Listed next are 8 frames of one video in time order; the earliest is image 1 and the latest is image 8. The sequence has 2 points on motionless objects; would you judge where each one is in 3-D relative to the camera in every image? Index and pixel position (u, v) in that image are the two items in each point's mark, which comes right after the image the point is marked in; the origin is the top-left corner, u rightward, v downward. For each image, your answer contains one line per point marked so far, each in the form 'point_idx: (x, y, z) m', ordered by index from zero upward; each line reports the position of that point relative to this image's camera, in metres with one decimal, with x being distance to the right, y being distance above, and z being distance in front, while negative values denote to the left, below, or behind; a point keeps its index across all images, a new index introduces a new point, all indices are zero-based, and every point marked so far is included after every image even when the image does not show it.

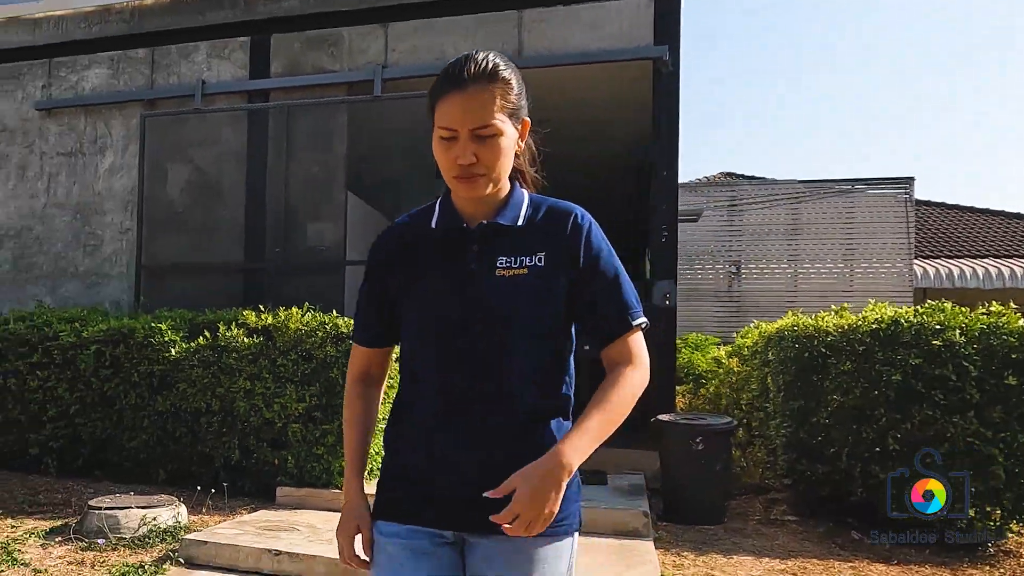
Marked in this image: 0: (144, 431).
0: (-2.6, -1.1, +6.5) m
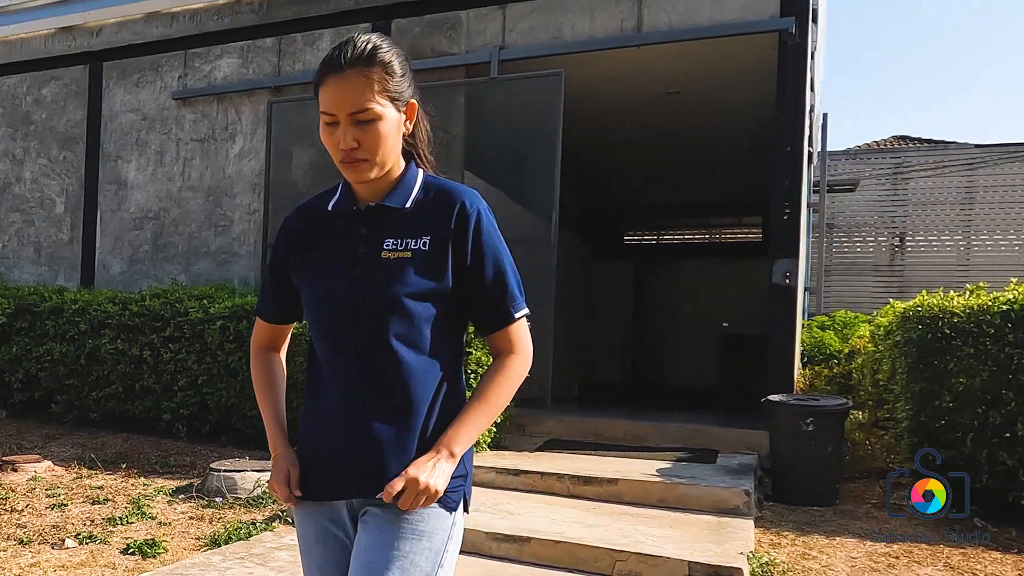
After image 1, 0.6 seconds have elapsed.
0: (-1.8, -0.9, +6.9) m
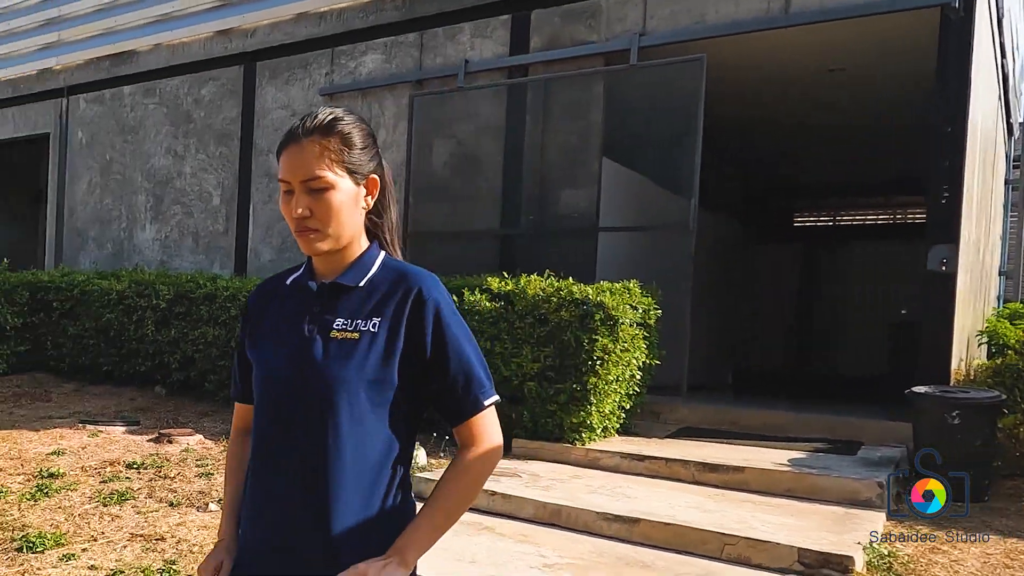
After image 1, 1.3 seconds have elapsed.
0: (-0.8, -0.8, +7.0) m
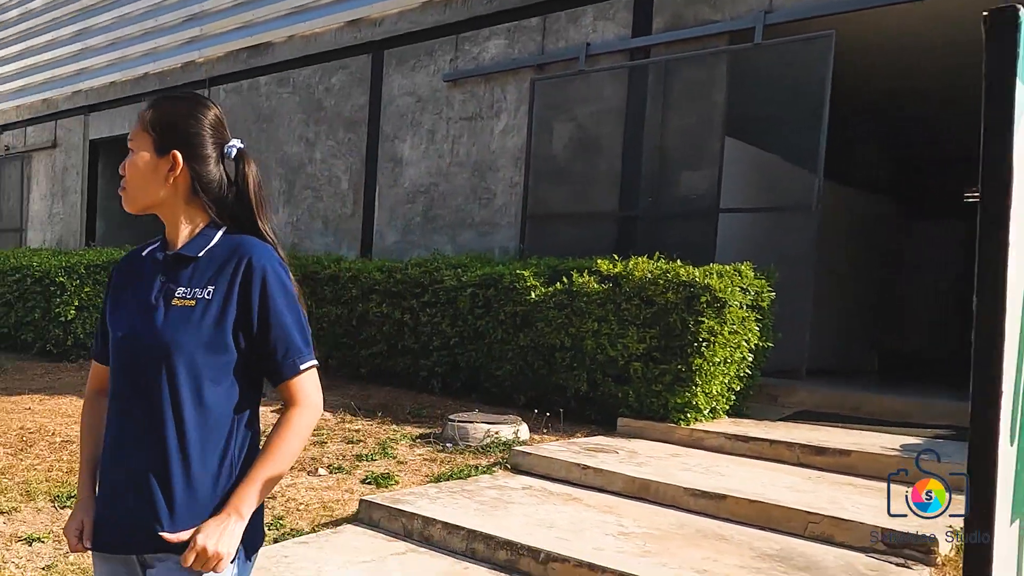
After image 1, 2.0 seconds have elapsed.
0: (0.0, -0.6, +7.2) m
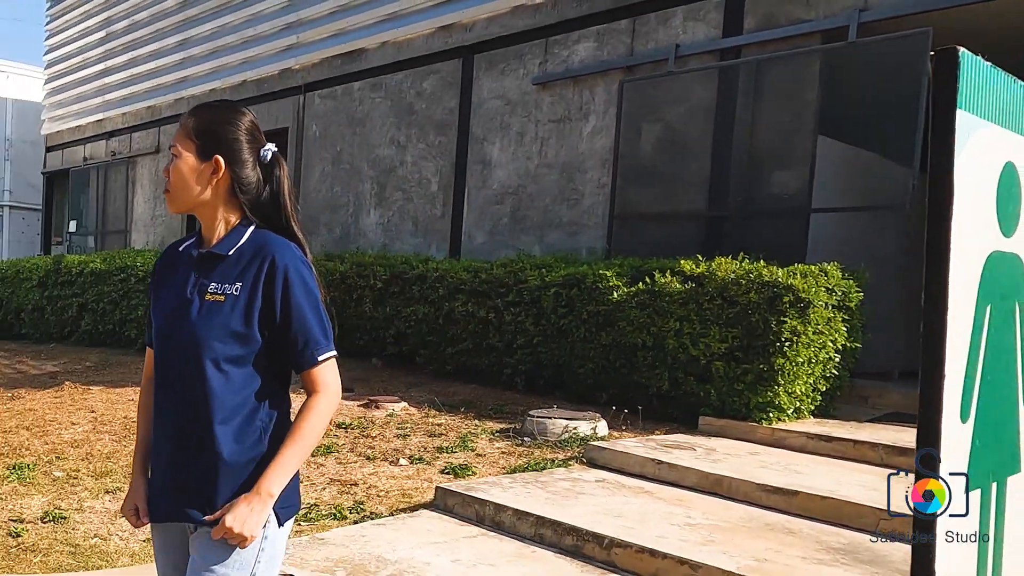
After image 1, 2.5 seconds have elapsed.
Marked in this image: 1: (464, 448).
0: (+0.7, -0.6, +7.2) m
1: (-0.3, -1.1, +6.2) m
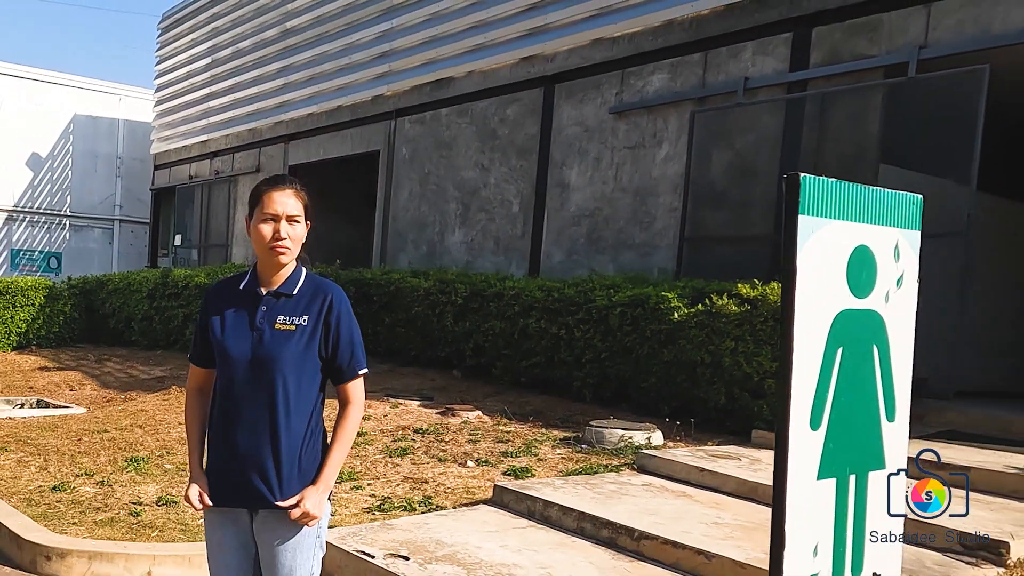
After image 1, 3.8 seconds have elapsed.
0: (+1.2, -0.7, +7.7) m
1: (+0.1, -1.3, +6.7) m
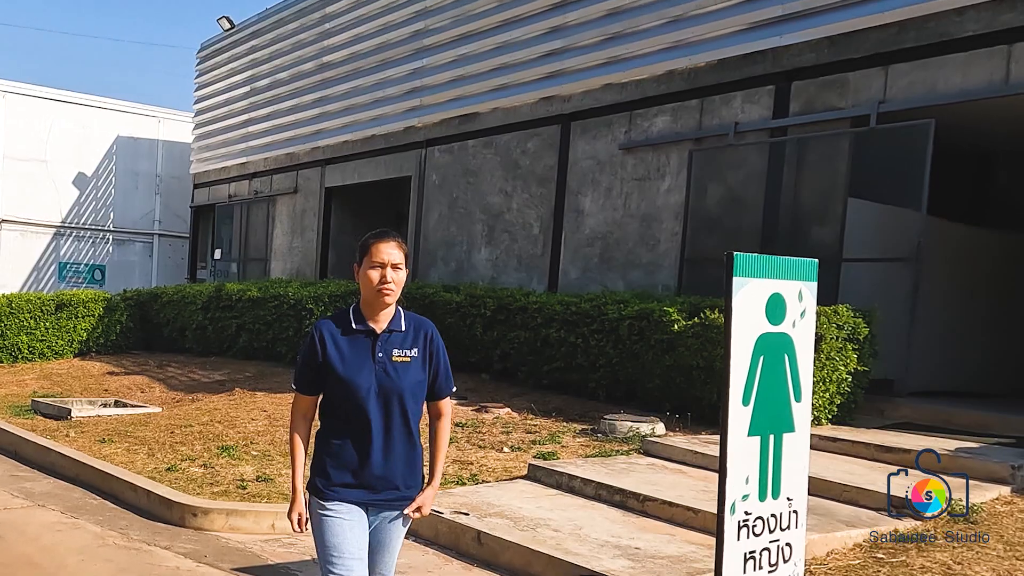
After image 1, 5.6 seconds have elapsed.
0: (+1.5, -0.9, +8.9) m
1: (+0.3, -1.4, +8.0) m
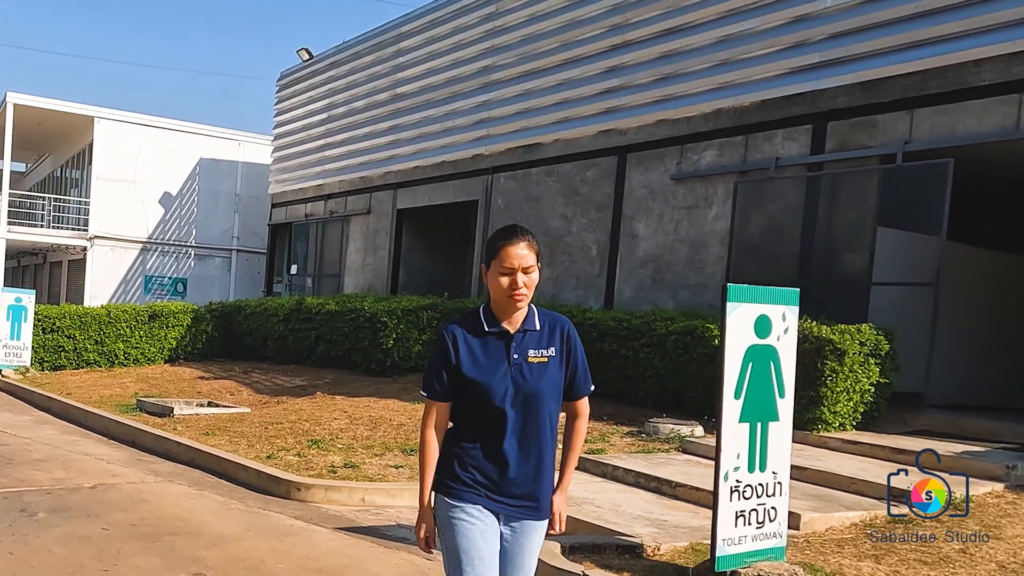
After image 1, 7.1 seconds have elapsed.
0: (+2.1, -1.1, +9.8) m
1: (+0.9, -1.6, +8.9) m
